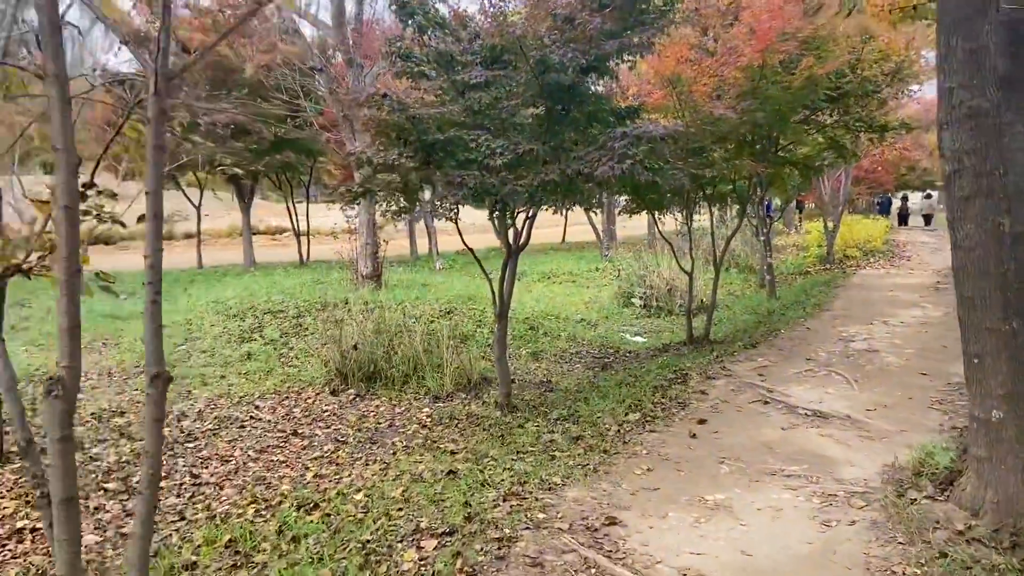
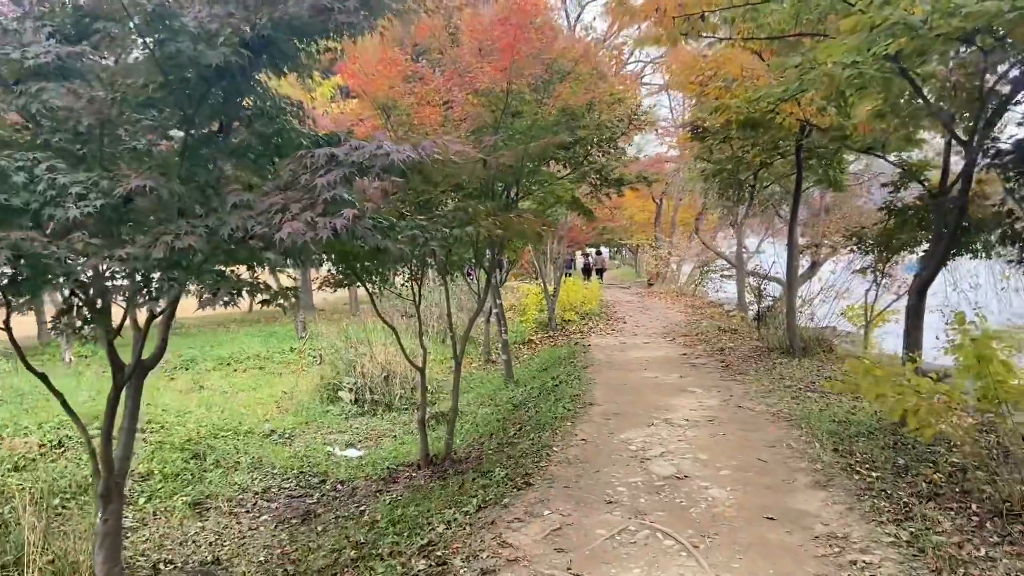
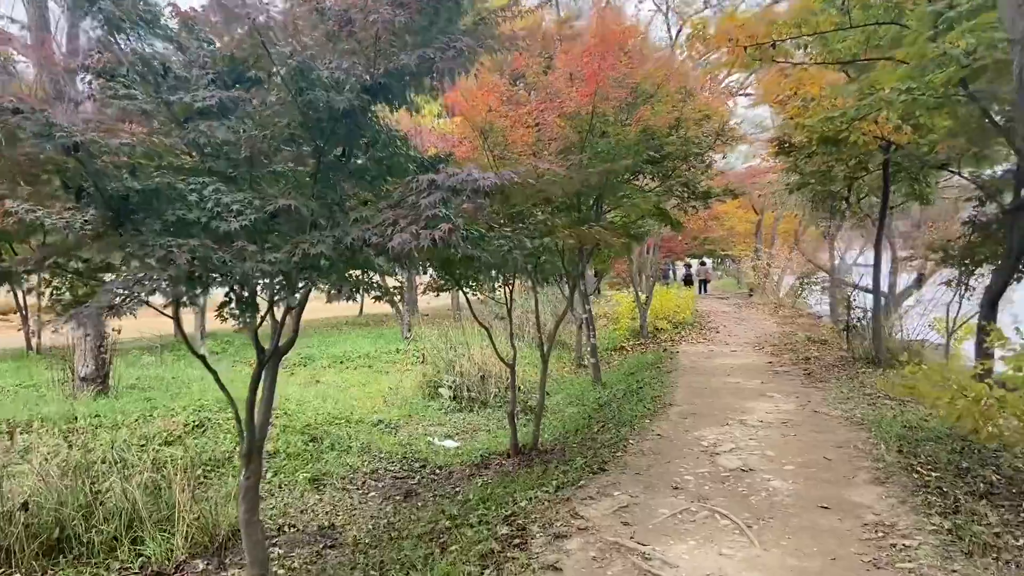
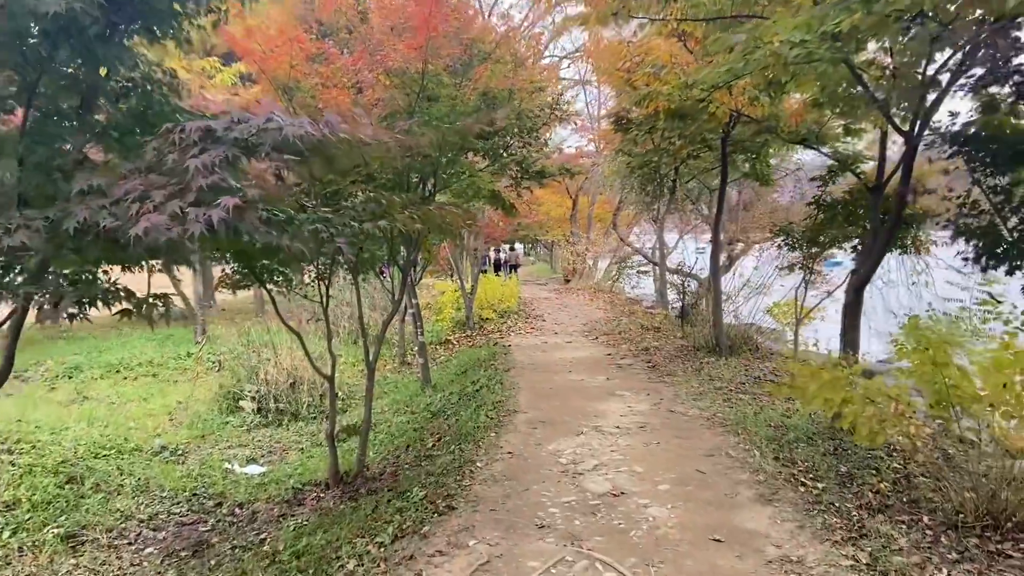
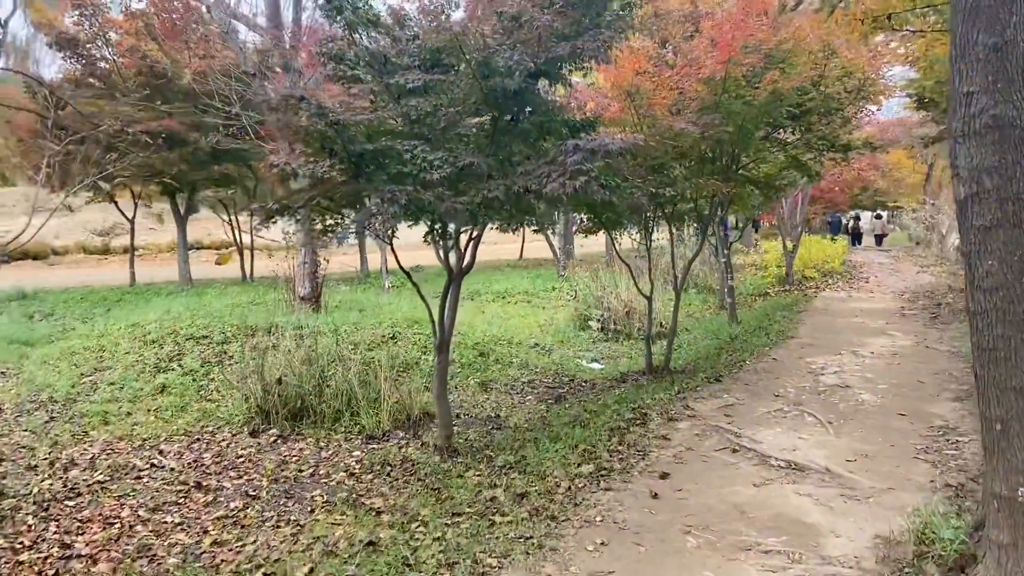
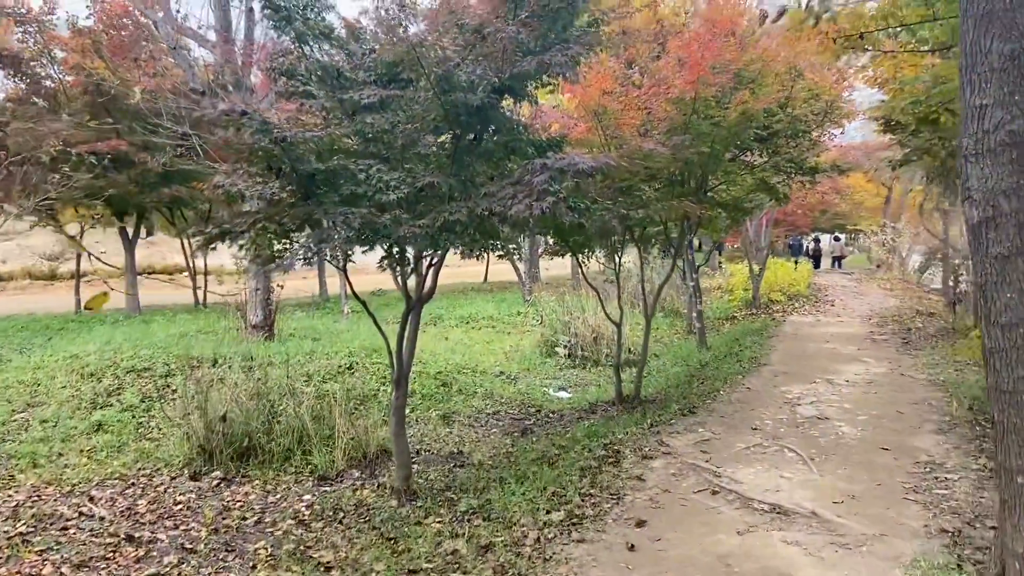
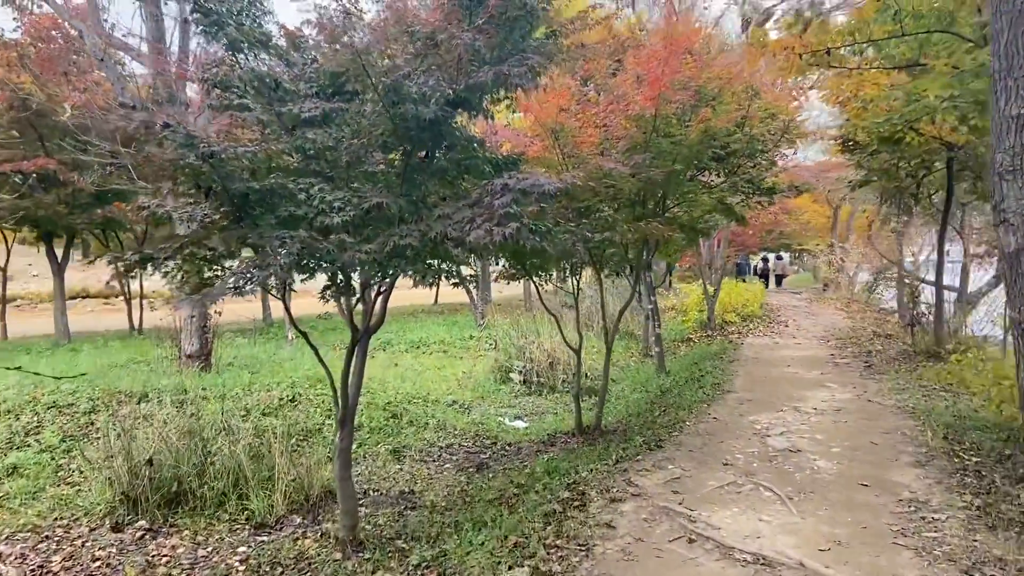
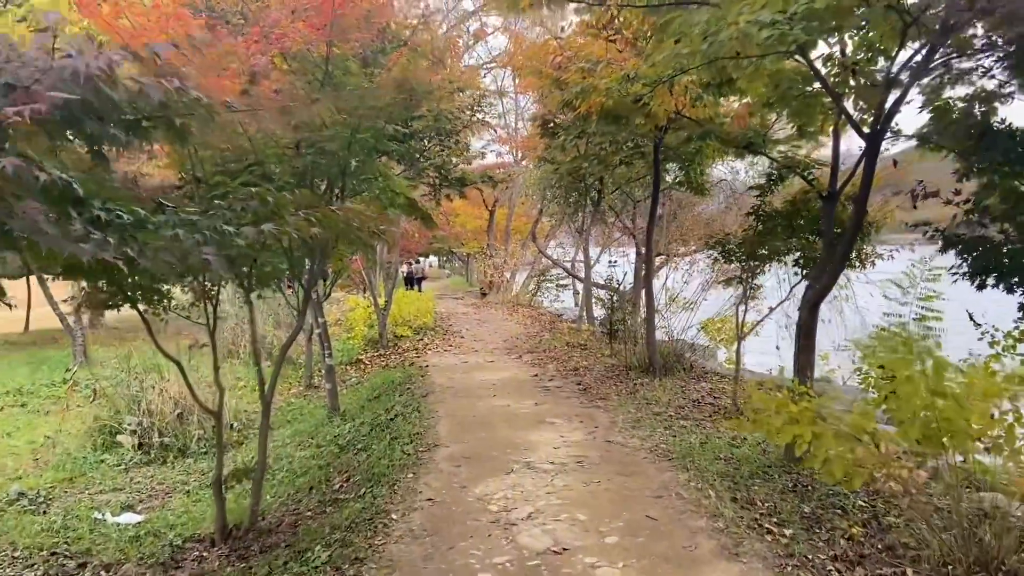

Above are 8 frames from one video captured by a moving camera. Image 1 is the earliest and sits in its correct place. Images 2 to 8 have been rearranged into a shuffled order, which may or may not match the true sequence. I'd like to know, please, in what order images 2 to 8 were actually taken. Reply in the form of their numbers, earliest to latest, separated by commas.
5, 6, 7, 3, 2, 4, 8
